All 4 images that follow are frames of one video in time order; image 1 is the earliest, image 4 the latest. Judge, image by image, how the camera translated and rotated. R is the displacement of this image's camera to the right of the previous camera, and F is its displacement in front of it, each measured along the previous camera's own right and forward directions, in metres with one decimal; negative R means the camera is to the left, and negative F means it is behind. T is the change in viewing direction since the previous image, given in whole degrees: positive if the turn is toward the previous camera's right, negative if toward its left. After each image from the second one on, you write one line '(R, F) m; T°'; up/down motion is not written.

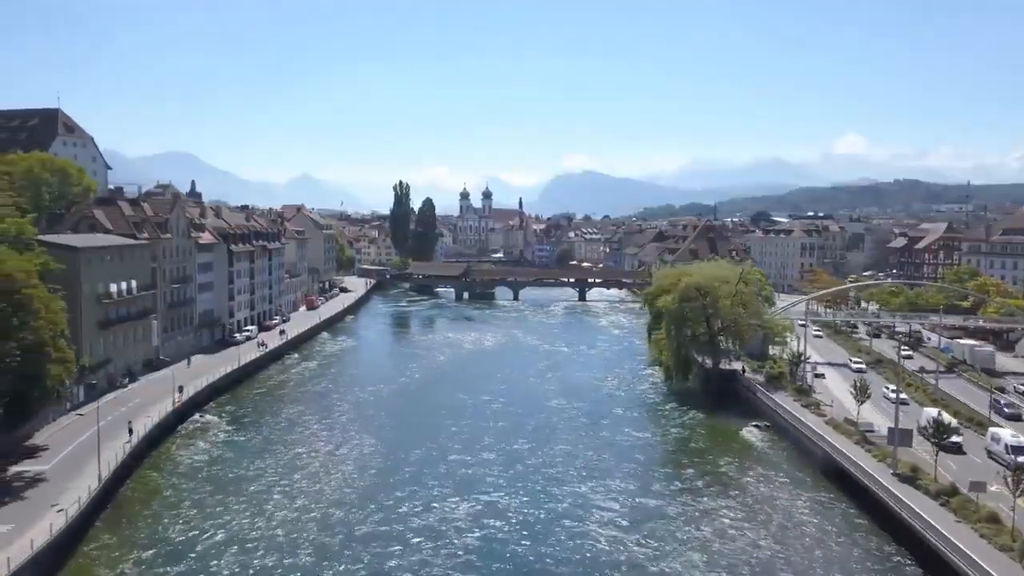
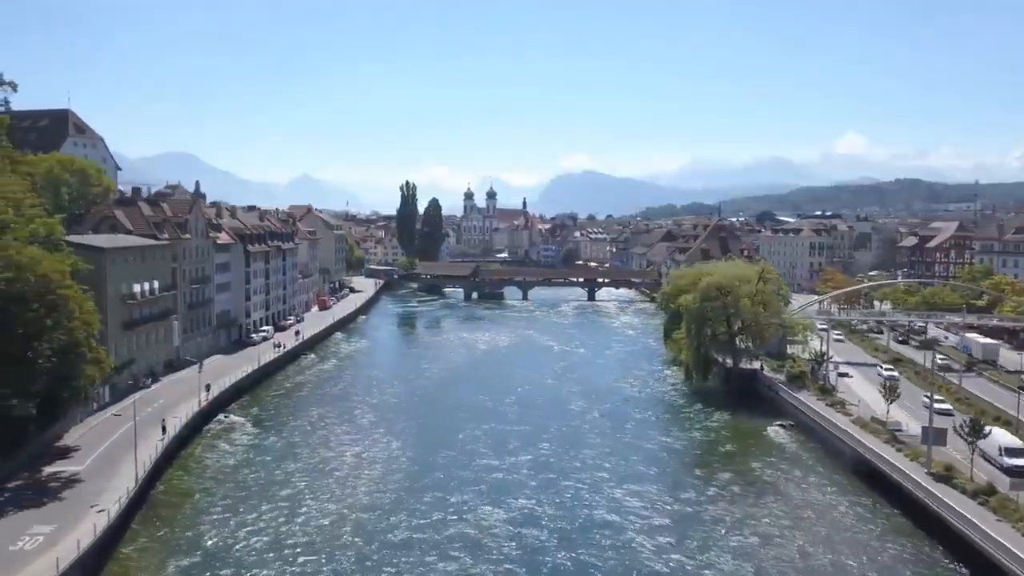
(-1.1, +0.1) m; 0°
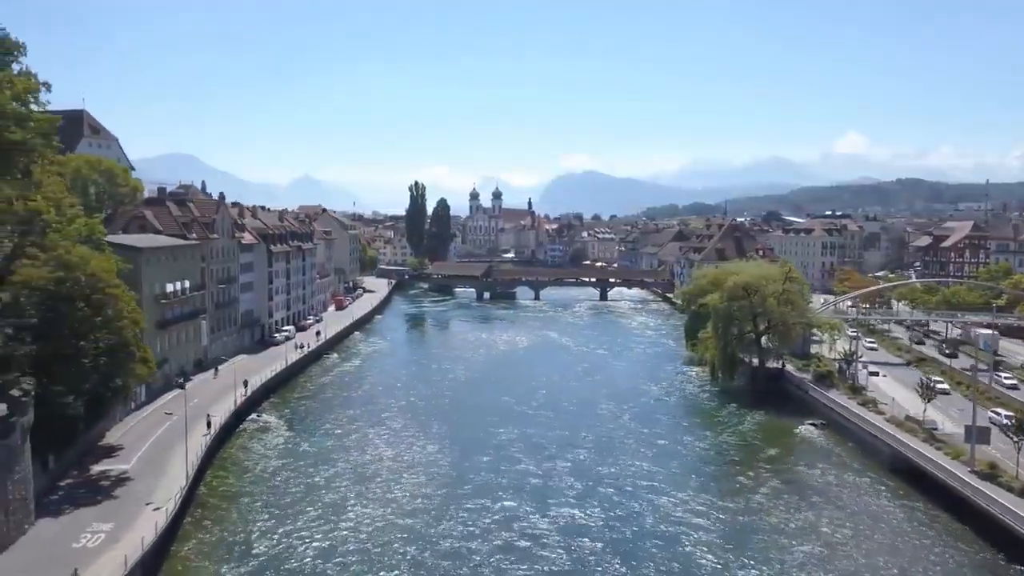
(-1.5, -0.1) m; 0°
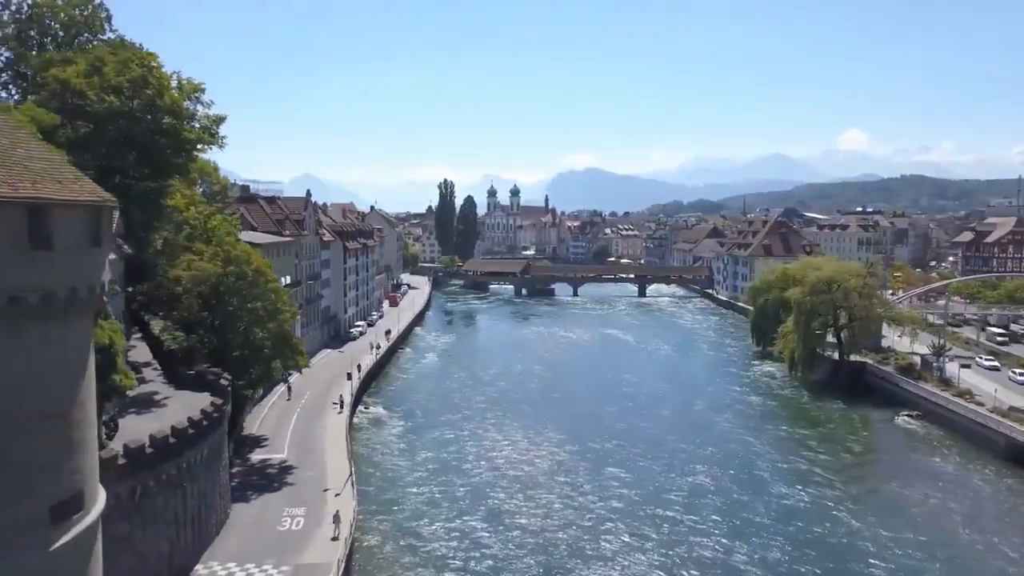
(-4.9, -0.9) m; 0°
